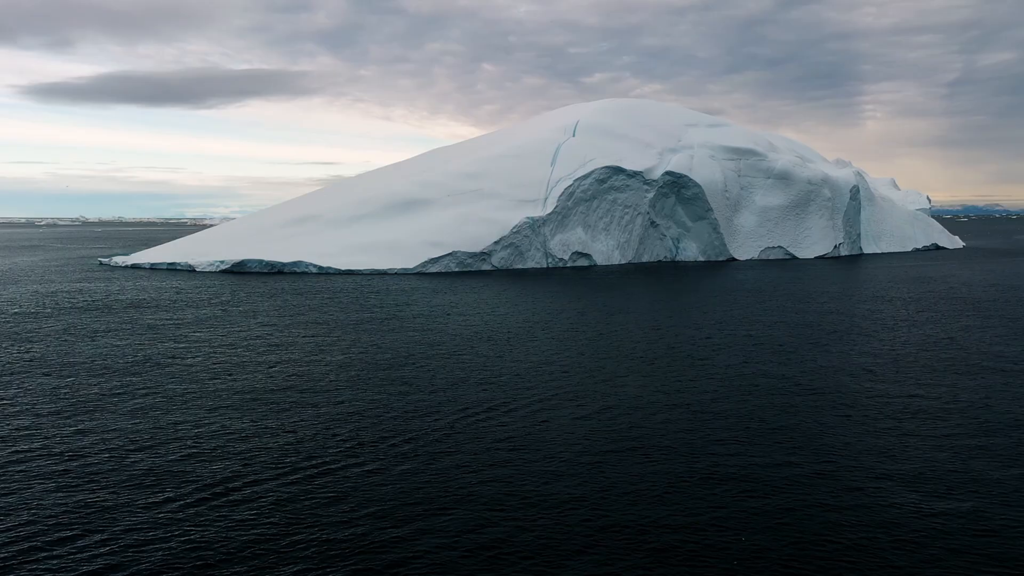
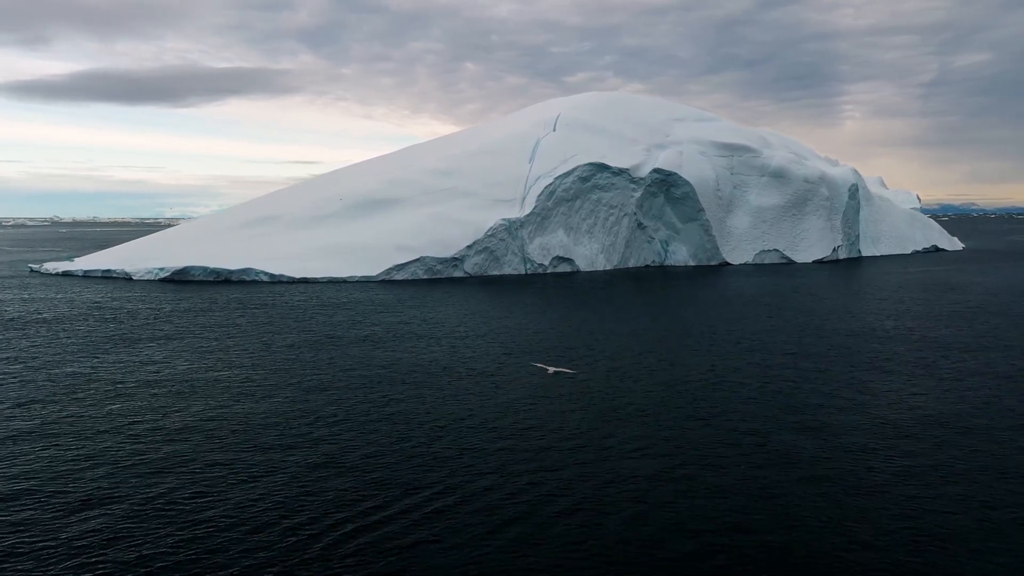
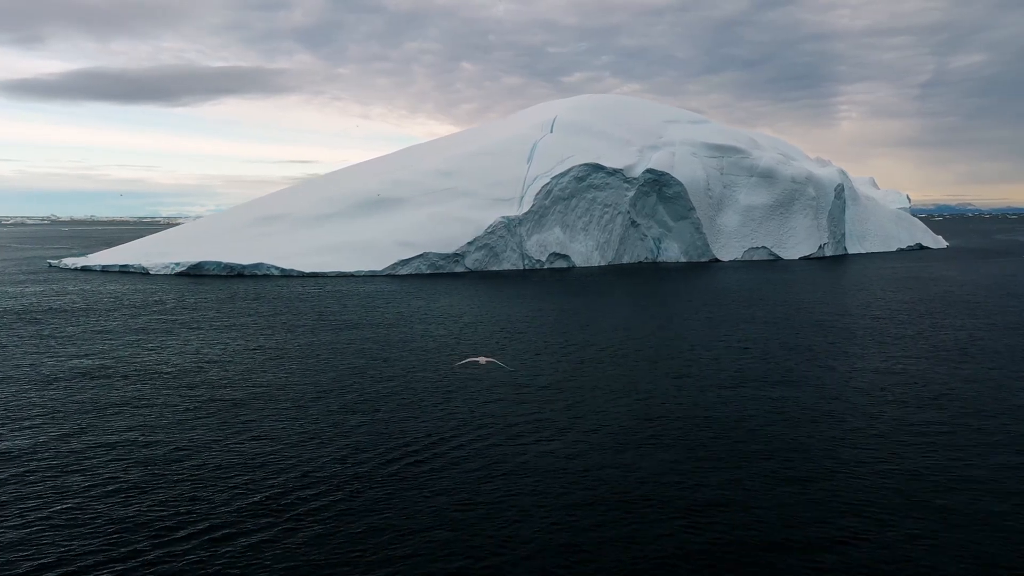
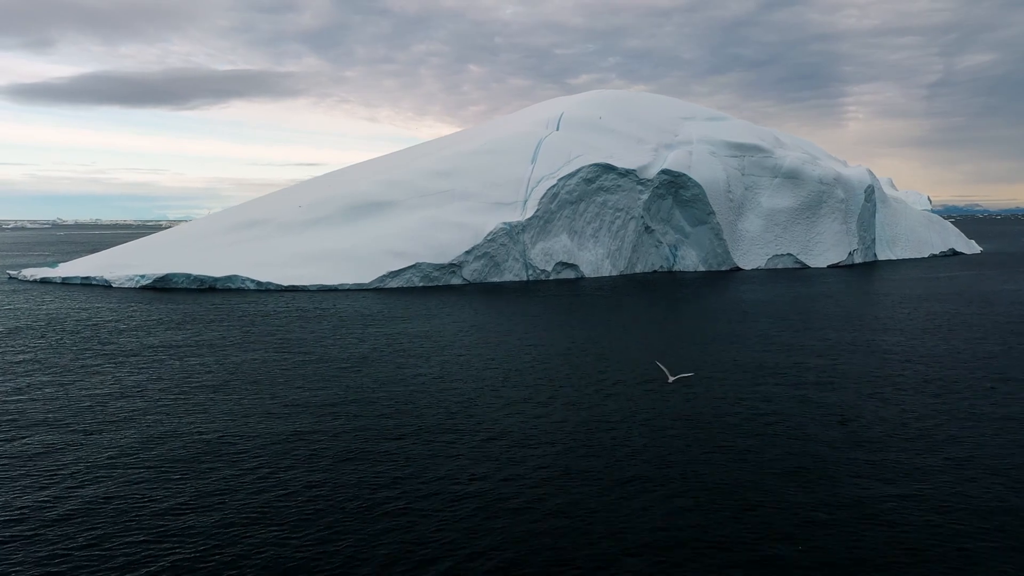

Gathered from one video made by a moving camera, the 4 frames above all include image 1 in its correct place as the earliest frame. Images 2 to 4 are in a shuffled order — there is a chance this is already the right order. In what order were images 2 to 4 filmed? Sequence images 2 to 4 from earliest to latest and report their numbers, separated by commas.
3, 2, 4
